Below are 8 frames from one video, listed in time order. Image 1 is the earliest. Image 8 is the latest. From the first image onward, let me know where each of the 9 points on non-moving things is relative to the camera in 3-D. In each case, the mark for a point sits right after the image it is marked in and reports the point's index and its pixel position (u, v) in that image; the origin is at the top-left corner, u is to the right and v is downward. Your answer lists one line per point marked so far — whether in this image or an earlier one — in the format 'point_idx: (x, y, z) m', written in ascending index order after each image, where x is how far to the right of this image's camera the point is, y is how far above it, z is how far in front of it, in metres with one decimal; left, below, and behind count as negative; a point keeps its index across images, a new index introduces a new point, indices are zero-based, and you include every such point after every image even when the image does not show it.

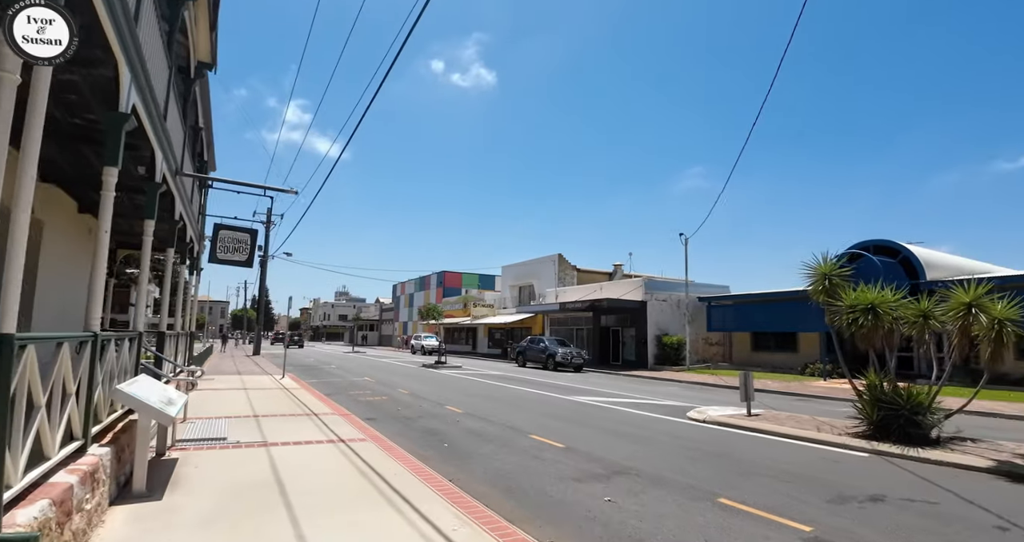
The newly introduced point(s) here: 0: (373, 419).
0: (-3.1, -3.2, +11.6) m
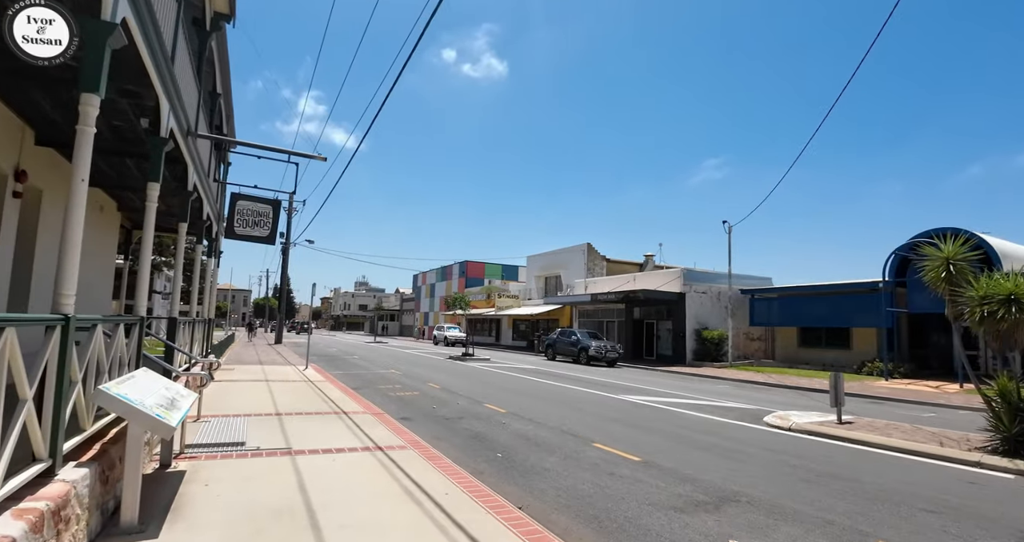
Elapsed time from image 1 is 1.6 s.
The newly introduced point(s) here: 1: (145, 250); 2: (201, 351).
0: (-2.1, -2.8, +10.3) m
1: (-4.3, +0.2, +6.3) m
2: (-8.4, -2.2, +14.2) m
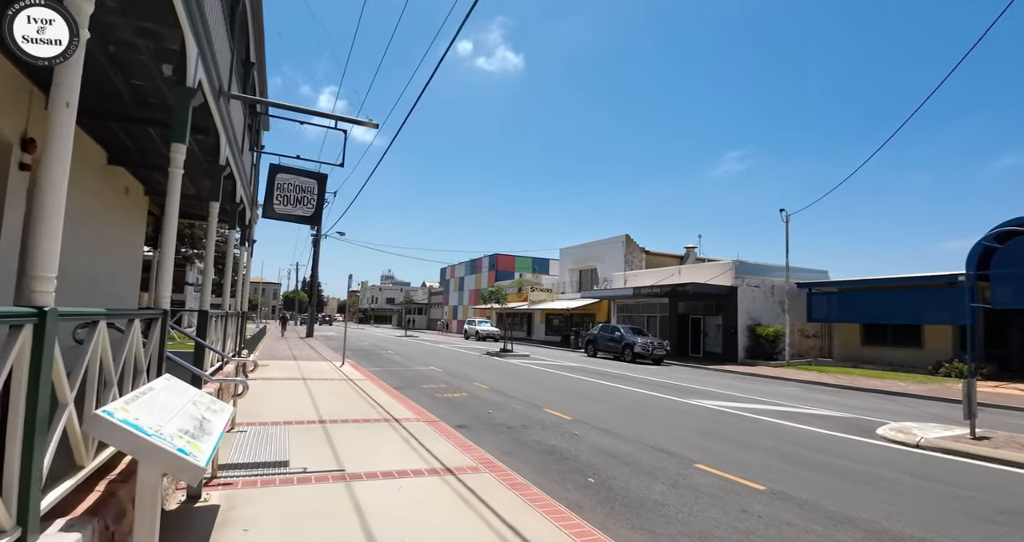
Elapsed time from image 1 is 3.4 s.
0: (-0.8, -2.6, +9.0) m
1: (-3.3, +0.4, +5.1) m
2: (-7.0, -1.9, +13.2) m
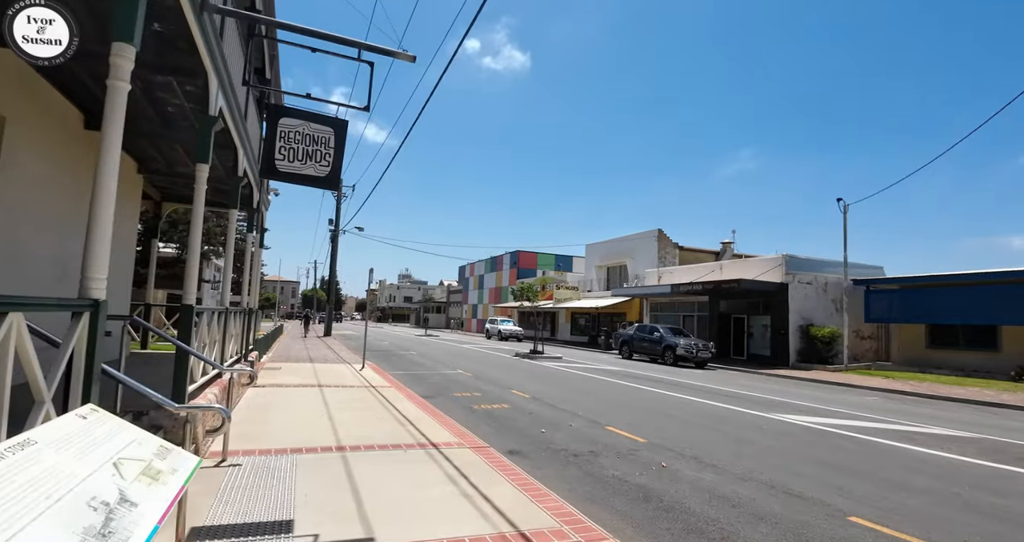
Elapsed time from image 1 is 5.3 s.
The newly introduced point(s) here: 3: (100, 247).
0: (+0.1, -2.4, +7.2) m
1: (-2.5, +0.6, +3.3) m
2: (-5.9, -1.7, +11.6) m
3: (-2.5, +0.2, +3.2) m
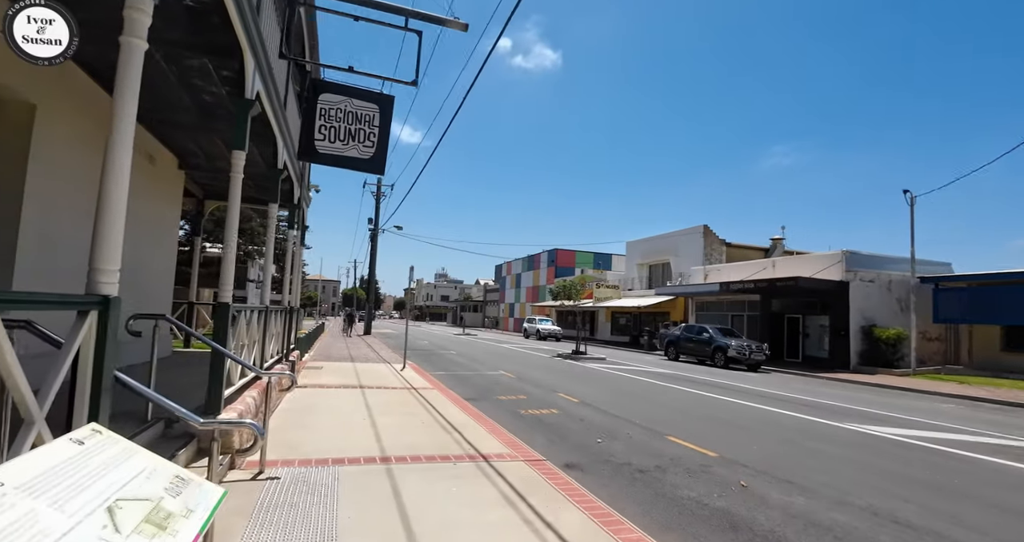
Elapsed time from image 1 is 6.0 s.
0: (+0.8, -2.4, +6.5) m
1: (-2.1, +0.6, +2.8) m
2: (-4.9, -1.7, +11.3) m
3: (-2.1, +0.2, +2.7) m
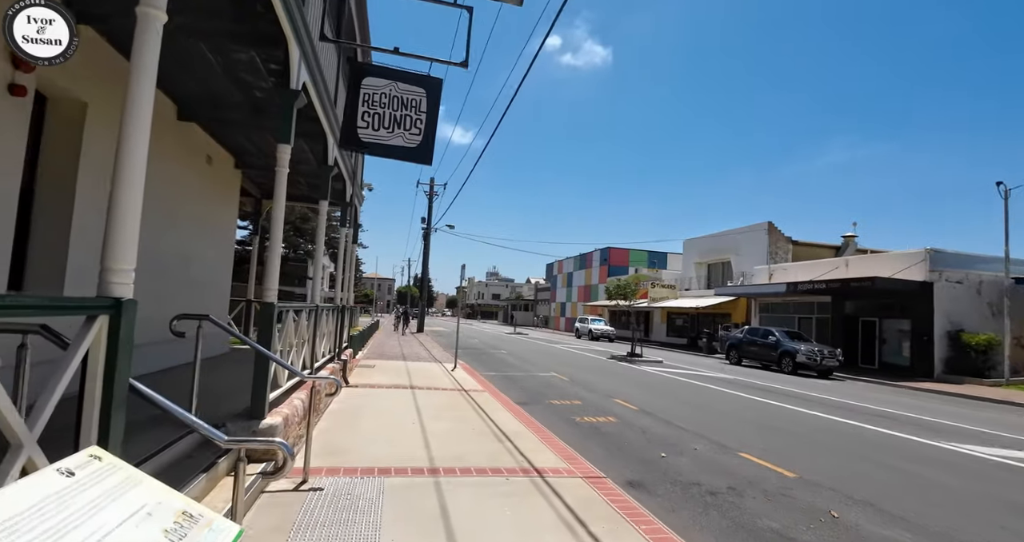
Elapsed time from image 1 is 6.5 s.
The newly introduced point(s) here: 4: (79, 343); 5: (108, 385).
0: (+1.4, -2.4, +5.9) m
1: (-1.8, +0.6, +2.5) m
2: (-3.8, -1.7, +11.3) m
3: (-1.8, +0.2, +2.4) m
4: (-1.7, -0.3, +2.1) m
5: (-1.7, -0.5, +2.3) m
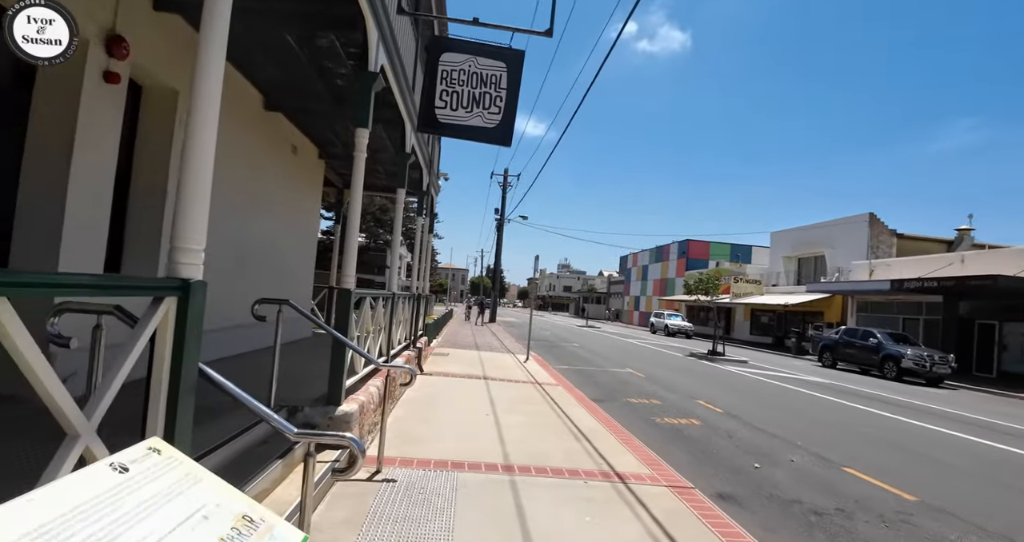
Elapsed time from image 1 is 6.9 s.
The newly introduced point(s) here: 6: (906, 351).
0: (+2.2, -2.3, +5.4) m
1: (-1.3, +0.7, +2.4) m
2: (-2.2, -1.4, +11.4) m
3: (-1.4, +0.3, +2.3) m
4: (-1.4, -0.2, +2.0) m
5: (-1.4, -0.4, +2.2) m
6: (+14.6, -3.0, +19.6) m
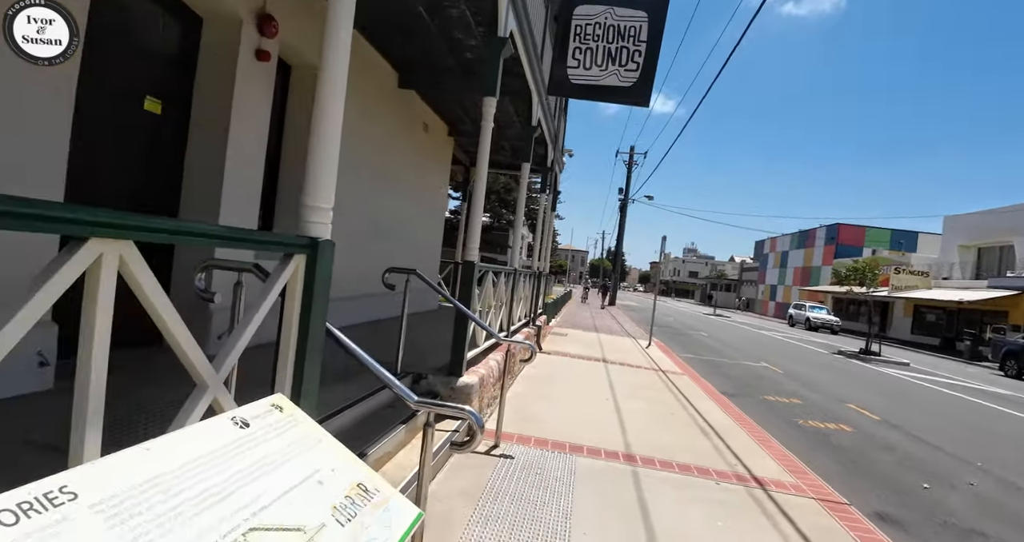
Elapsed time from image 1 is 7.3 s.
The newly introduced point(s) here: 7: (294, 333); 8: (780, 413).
0: (+3.3, -2.2, +4.6) m
1: (-0.7, +0.9, +2.3) m
2: (+0.4, -0.9, +11.3) m
3: (-0.8, +0.5, +2.3) m
4: (-0.9, 0.0, +2.0) m
5: (-0.9, -0.2, +2.2) m
6: (+18.6, -2.8, +15.7) m
7: (-0.9, -0.3, +2.1) m
8: (+4.2, -2.2, +8.2) m
